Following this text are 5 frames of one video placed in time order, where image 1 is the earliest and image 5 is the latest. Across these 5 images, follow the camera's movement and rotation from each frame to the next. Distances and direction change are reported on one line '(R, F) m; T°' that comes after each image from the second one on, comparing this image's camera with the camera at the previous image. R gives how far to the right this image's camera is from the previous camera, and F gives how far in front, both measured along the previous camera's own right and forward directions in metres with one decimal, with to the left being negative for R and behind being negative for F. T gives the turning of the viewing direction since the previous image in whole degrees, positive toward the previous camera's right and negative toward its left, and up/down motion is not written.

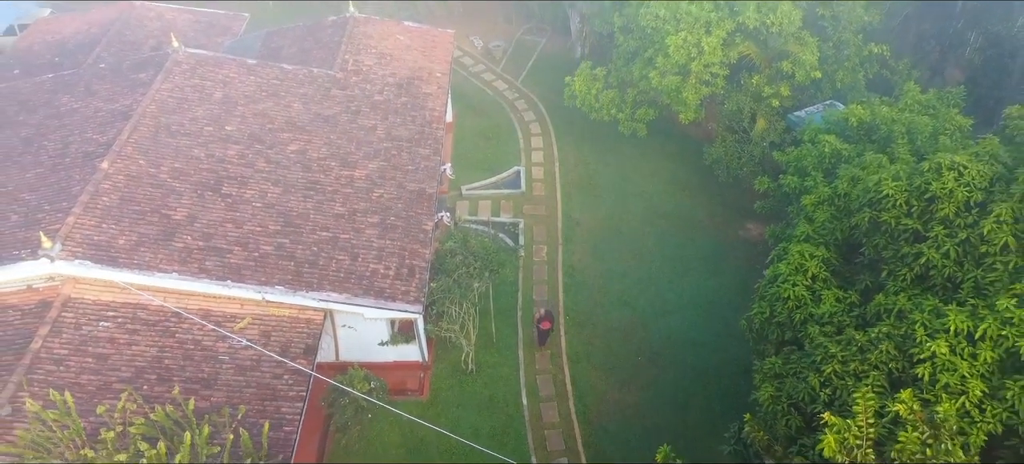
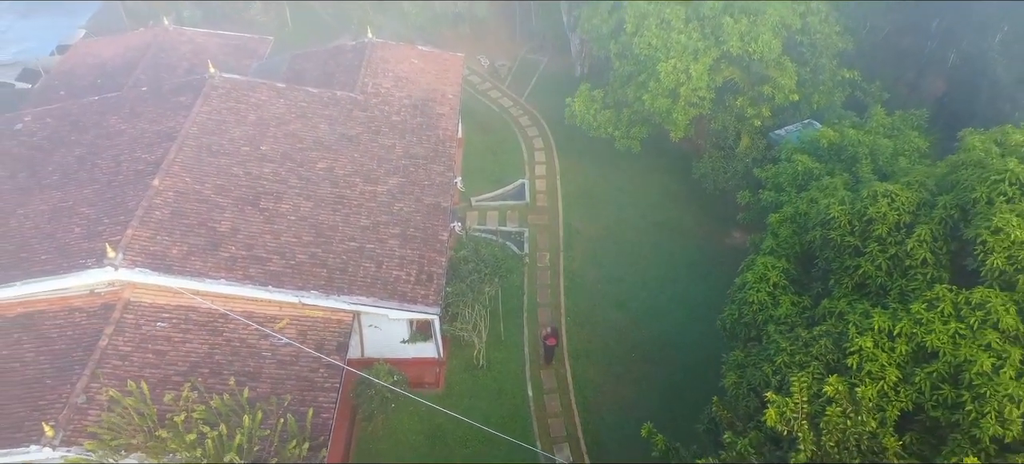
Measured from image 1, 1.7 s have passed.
(-0.2, -1.7) m; 0°
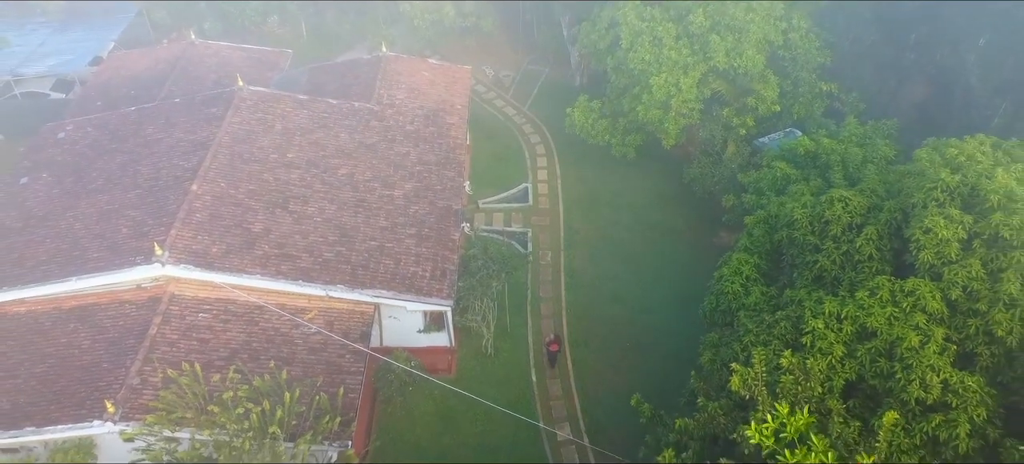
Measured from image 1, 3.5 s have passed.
(-0.2, -1.6) m; 0°
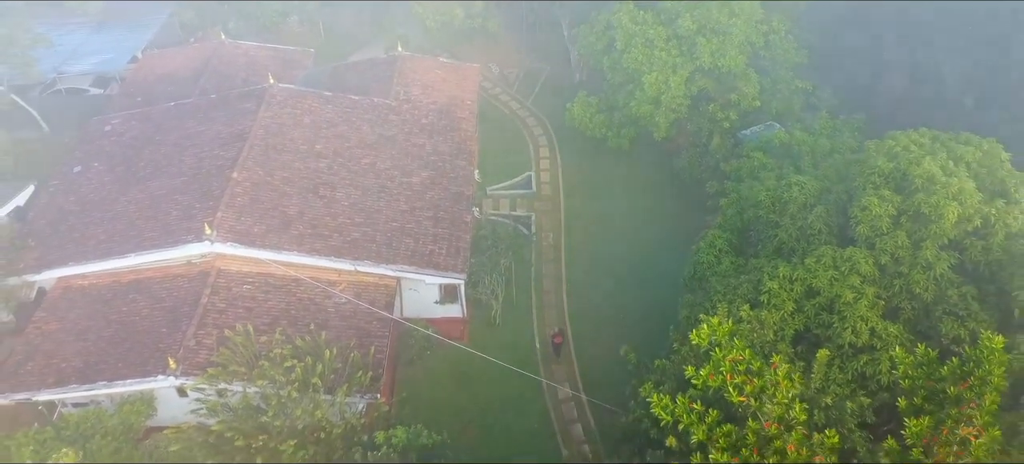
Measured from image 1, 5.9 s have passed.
(-0.2, -2.2) m; 0°
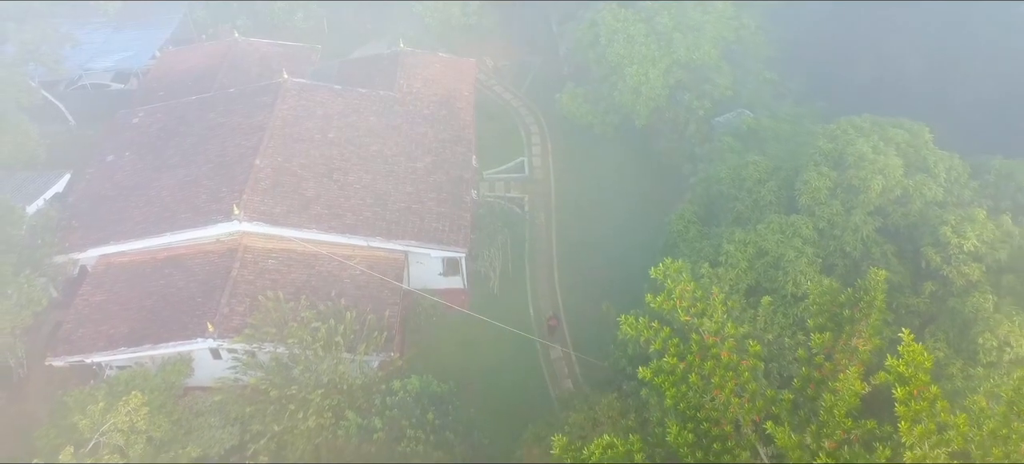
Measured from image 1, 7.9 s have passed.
(-0.1, -2.2) m; +1°
